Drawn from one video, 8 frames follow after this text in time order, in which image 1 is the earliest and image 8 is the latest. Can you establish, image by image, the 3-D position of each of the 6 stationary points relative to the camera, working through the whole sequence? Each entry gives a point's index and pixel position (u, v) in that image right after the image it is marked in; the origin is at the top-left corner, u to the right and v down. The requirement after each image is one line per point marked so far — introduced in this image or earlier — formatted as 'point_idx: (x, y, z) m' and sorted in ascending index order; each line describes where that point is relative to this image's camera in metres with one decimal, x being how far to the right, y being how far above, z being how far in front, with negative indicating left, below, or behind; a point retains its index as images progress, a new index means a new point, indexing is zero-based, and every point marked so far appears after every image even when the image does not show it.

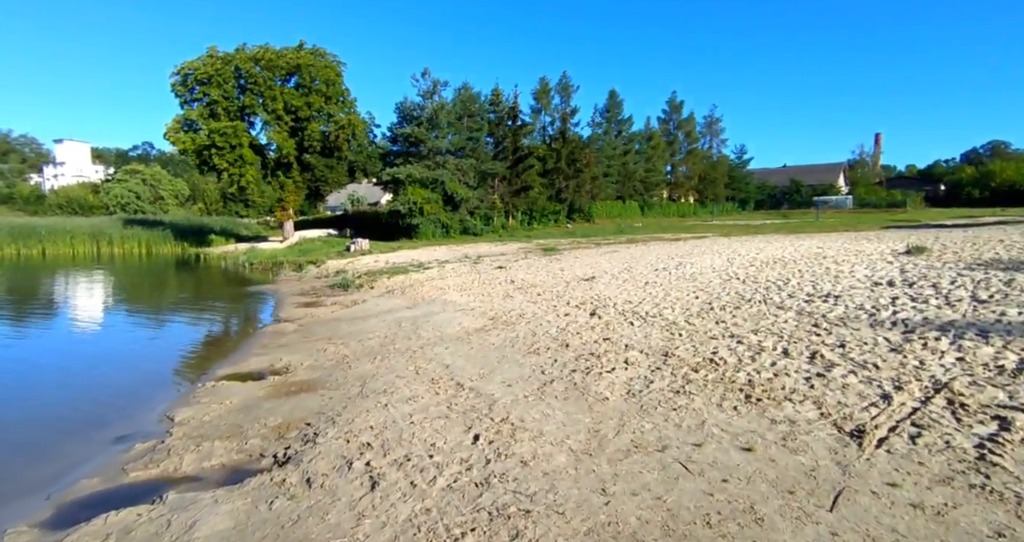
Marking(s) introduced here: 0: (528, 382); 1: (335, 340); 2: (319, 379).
0: (+0.2, -1.8, +8.1) m
1: (-4.2, -1.6, +12.1) m
2: (-3.5, -2.0, +9.4) m
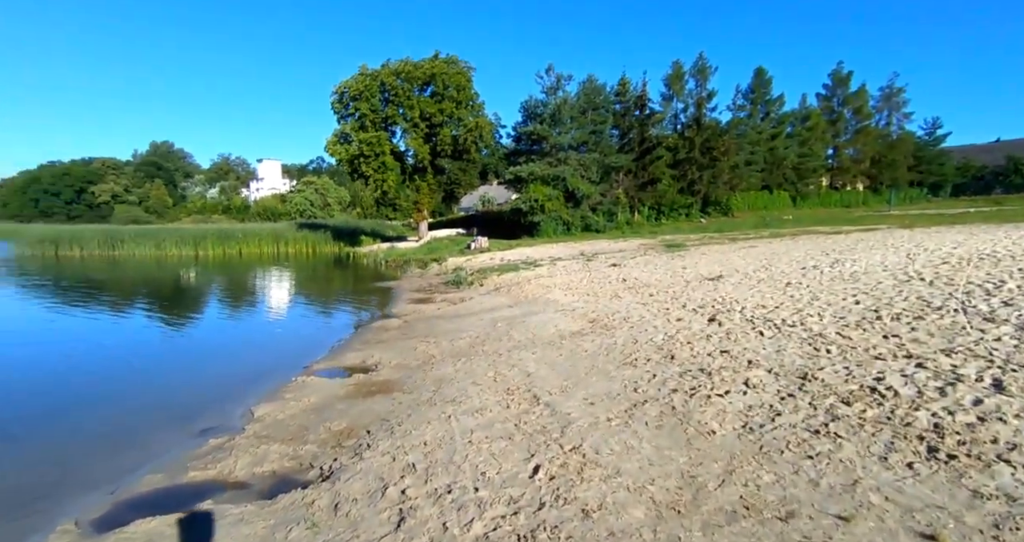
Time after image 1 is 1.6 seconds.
0: (+1.4, -1.7, +6.7) m
1: (-1.9, -1.5, +11.7) m
2: (-2.0, -1.9, +8.9) m
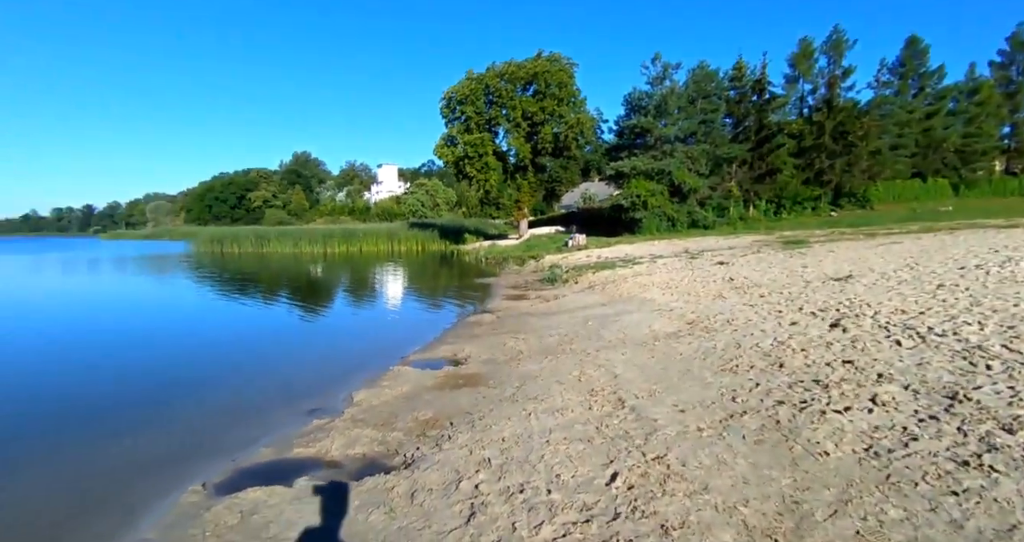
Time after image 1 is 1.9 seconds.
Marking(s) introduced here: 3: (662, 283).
0: (+2.4, -1.7, +6.1) m
1: (+0.1, -1.4, +11.6) m
2: (-0.5, -1.8, +8.9) m
3: (+4.4, -0.4, +15.1) m
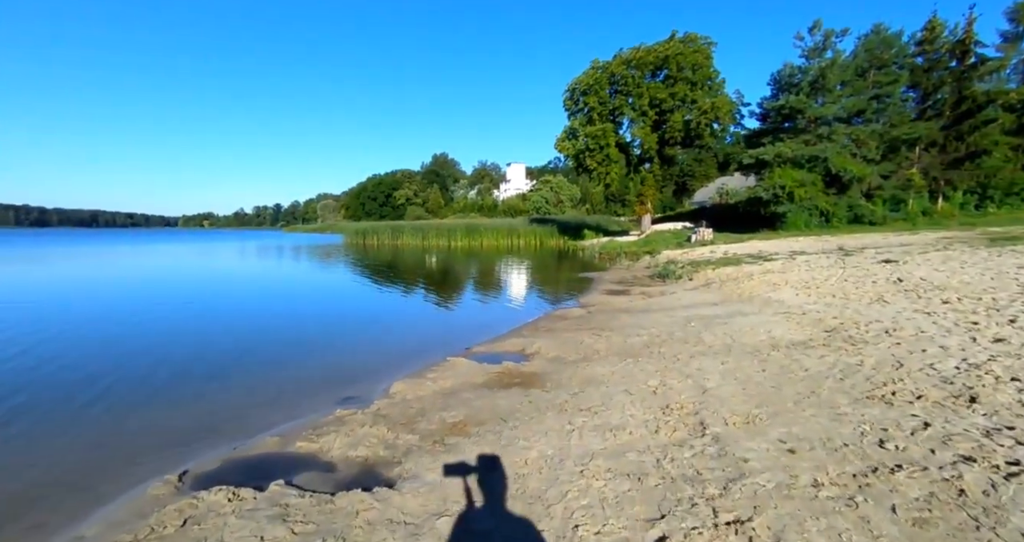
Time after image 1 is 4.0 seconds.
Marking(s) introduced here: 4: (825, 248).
0: (+2.6, -1.5, +4.1) m
1: (+1.8, -1.2, +9.9) m
2: (+0.5, -1.5, +7.5) m
3: (+6.8, -0.3, +12.2) m
4: (+11.1, +0.8, +18.4) m
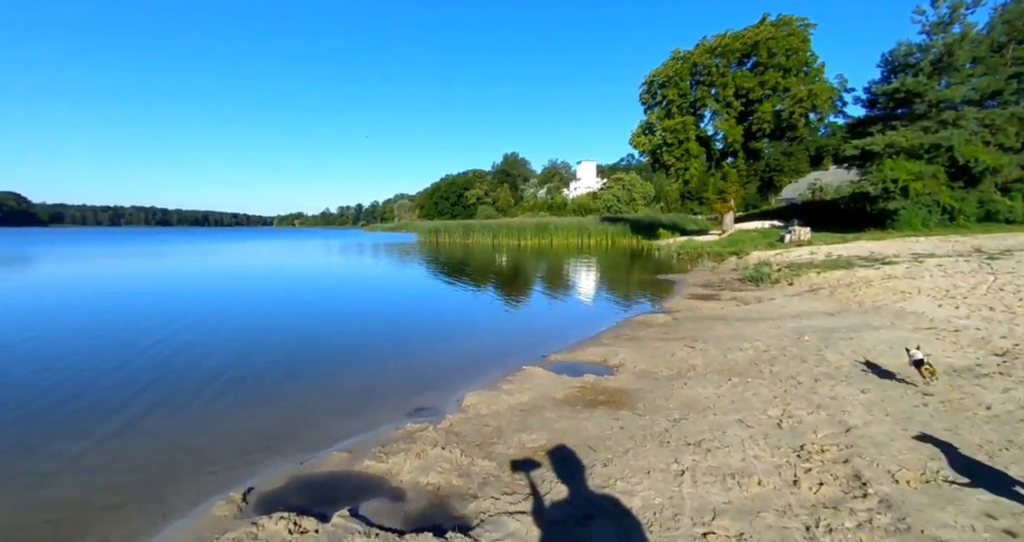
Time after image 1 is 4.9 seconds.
0: (+3.2, -1.5, +2.9) m
1: (+3.2, -1.2, +8.8) m
2: (+1.6, -1.6, +6.5) m
3: (+8.5, -0.4, +10.4) m
4: (+13.5, +0.6, +16.0) m
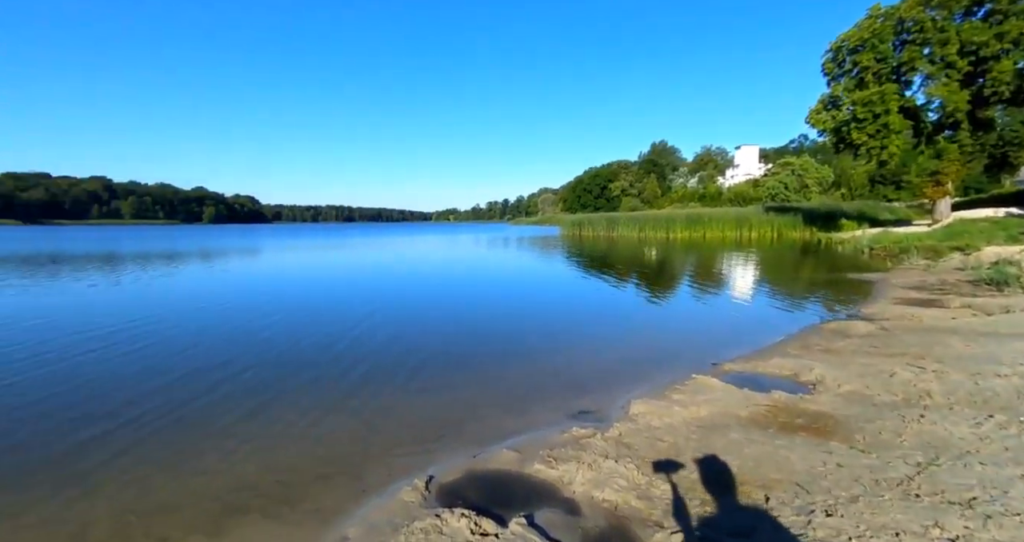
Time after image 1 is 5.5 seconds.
0: (+4.1, -1.6, +1.4) m
1: (+5.7, -1.3, +7.1) m
2: (+3.6, -1.6, +5.4) m
3: (+11.3, -0.5, +7.2) m
4: (+17.6, +0.5, +11.2) m
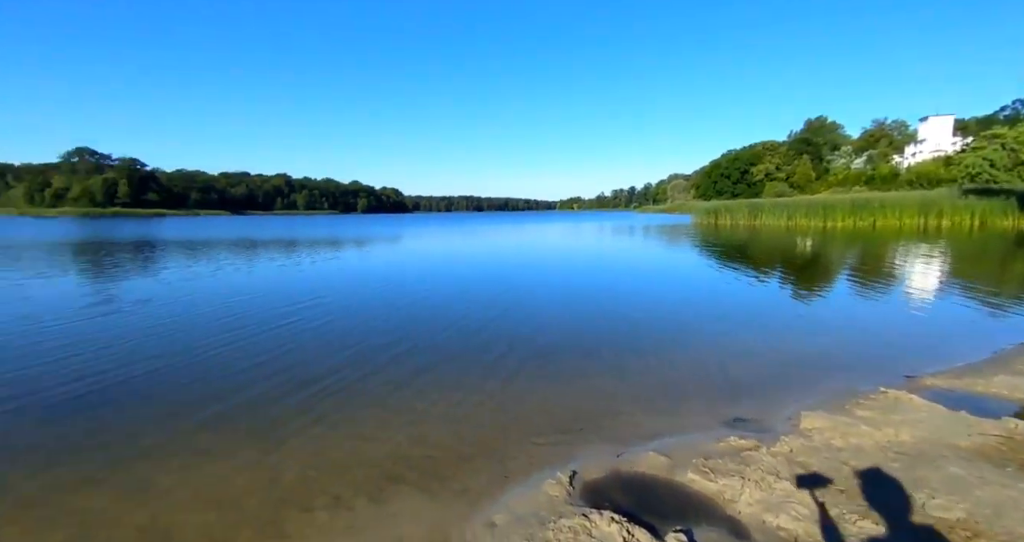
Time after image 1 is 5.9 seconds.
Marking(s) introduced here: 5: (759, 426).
0: (+4.6, -1.7, 0.0) m
1: (+7.5, -1.3, +5.2) m
2: (+5.0, -1.6, +4.0) m
3: (+12.9, -0.6, +3.8) m
4: (+20.1, +0.4, +6.1) m
5: (+4.0, -1.8, +7.8) m
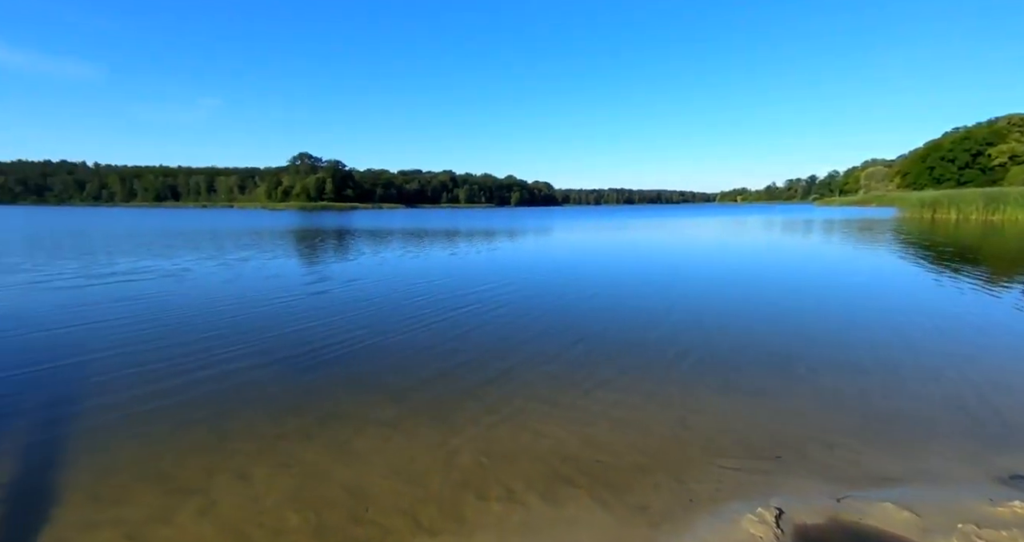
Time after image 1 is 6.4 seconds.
0: (+4.6, -2.0, -2.0) m
1: (+9.0, -1.6, +1.9) m
2: (+6.3, -1.9, +1.6) m
3: (+13.8, -1.1, -1.0) m
4: (+21.4, -0.4, -1.0) m
5: (+6.5, -1.9, +5.5) m
